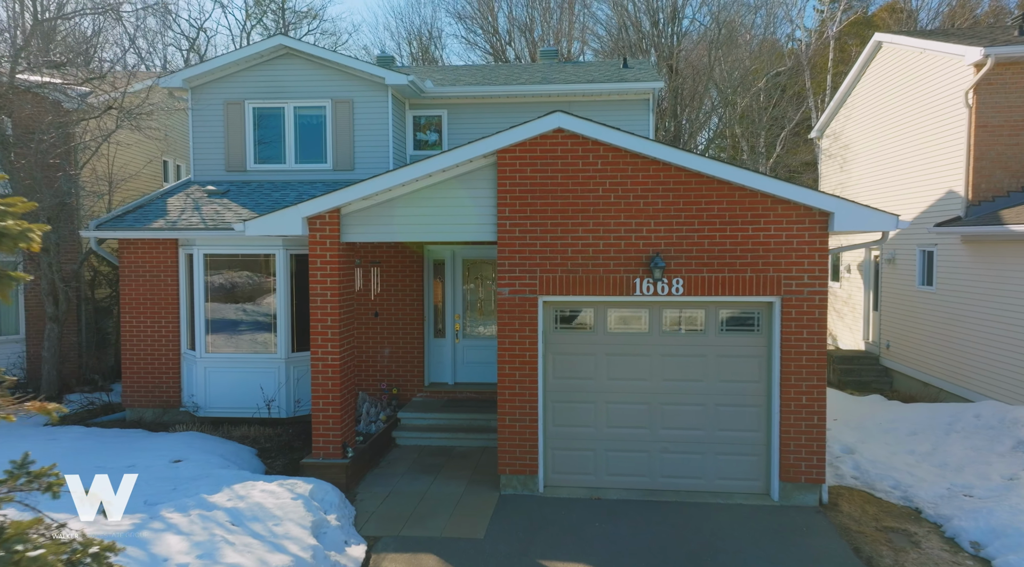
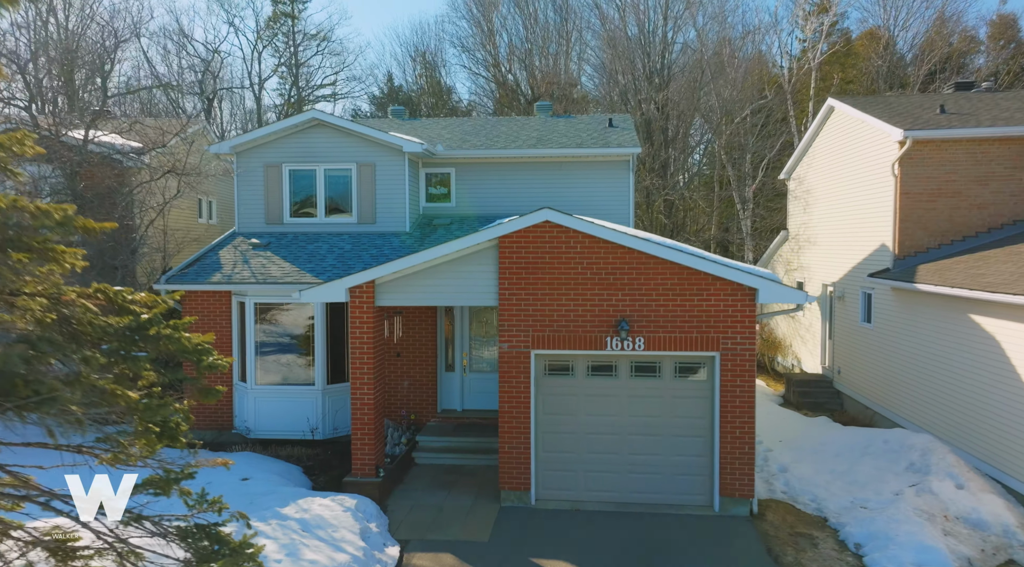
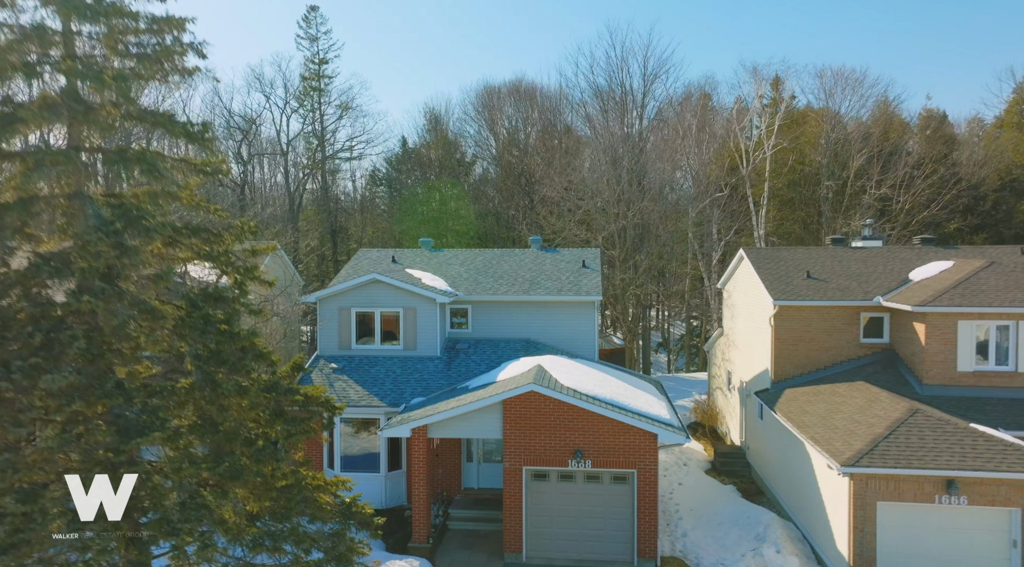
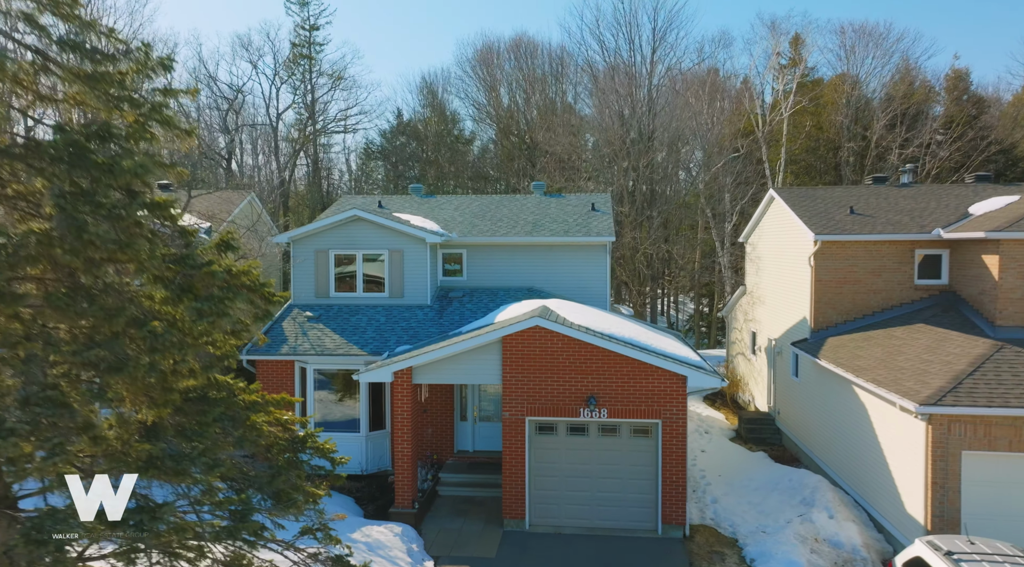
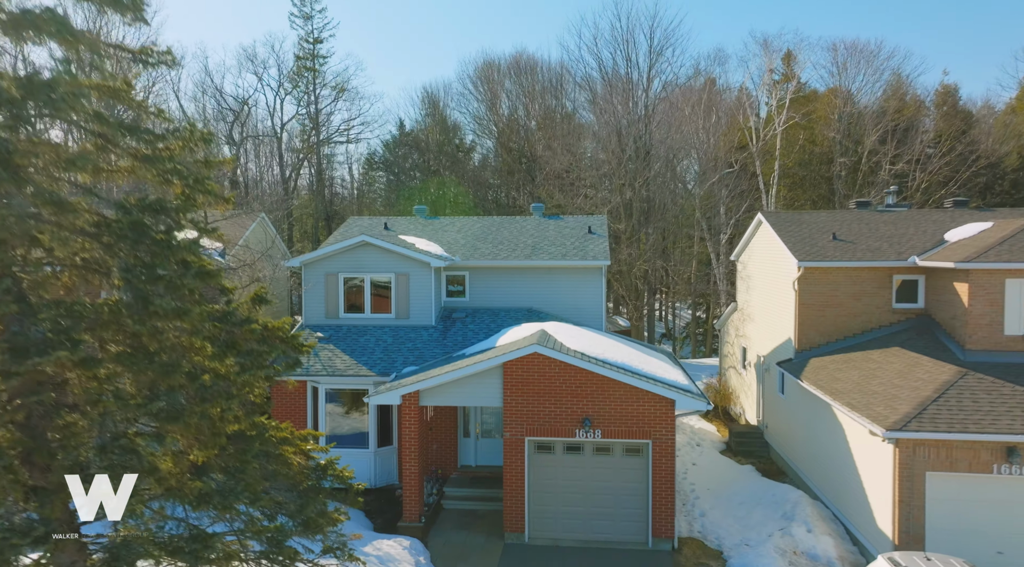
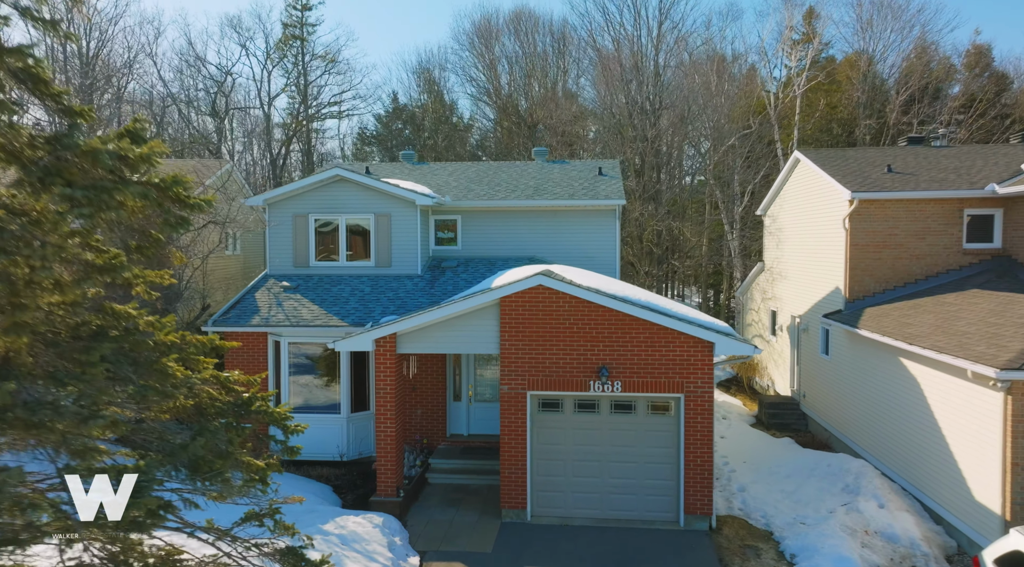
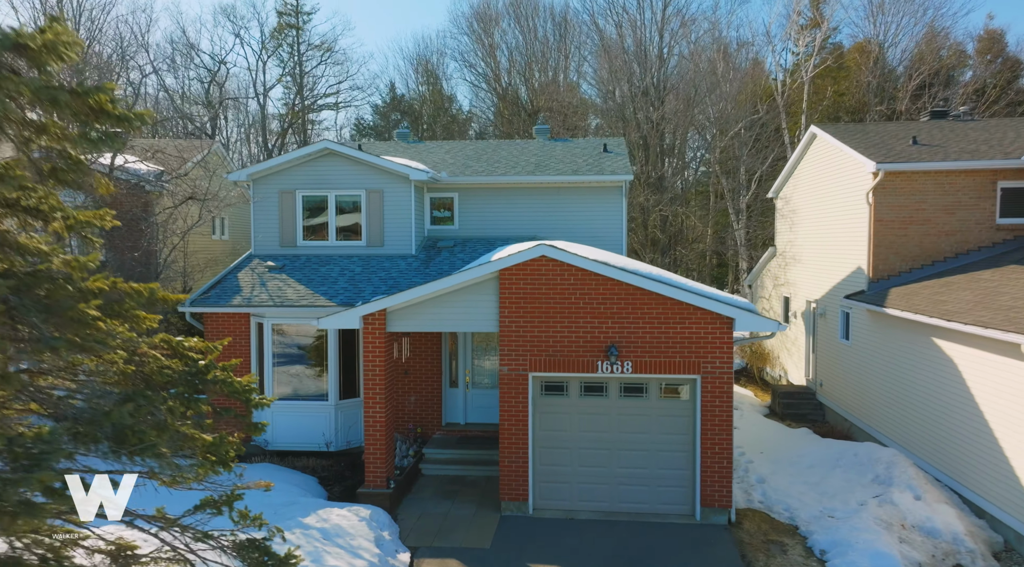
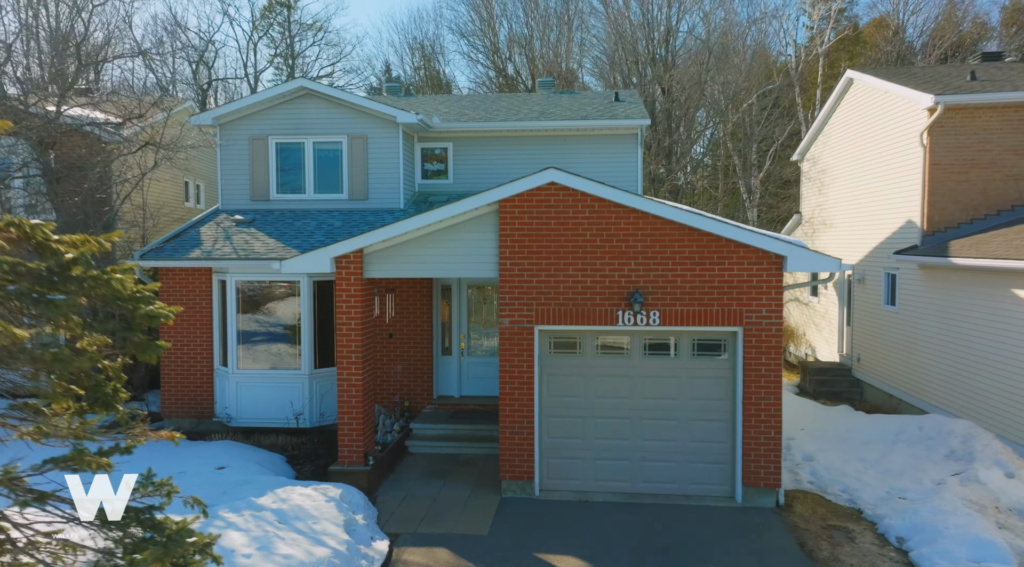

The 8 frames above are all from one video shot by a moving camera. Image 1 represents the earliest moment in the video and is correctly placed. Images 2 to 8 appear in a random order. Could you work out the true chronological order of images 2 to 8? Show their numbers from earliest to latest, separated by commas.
8, 2, 7, 6, 4, 5, 3
